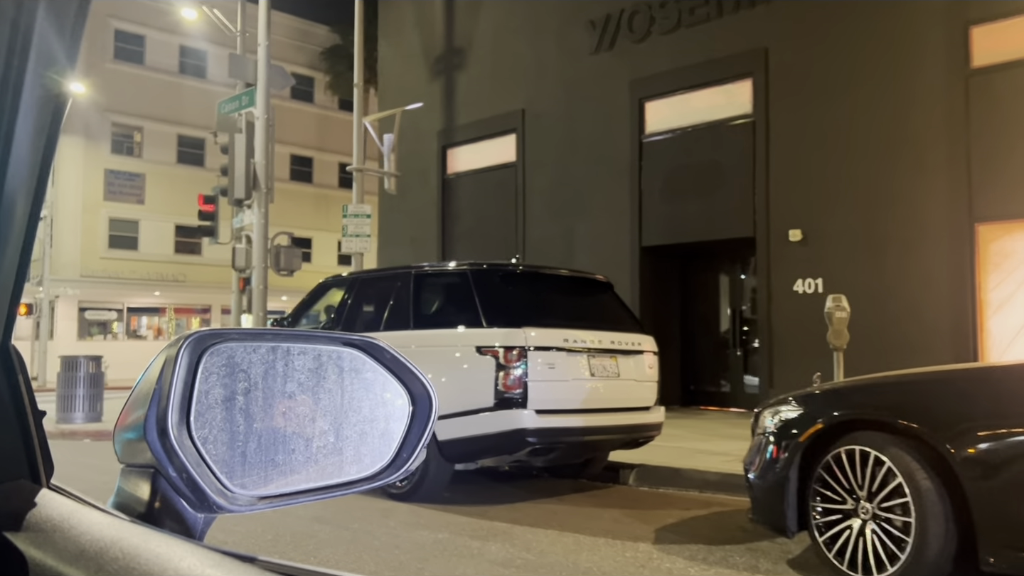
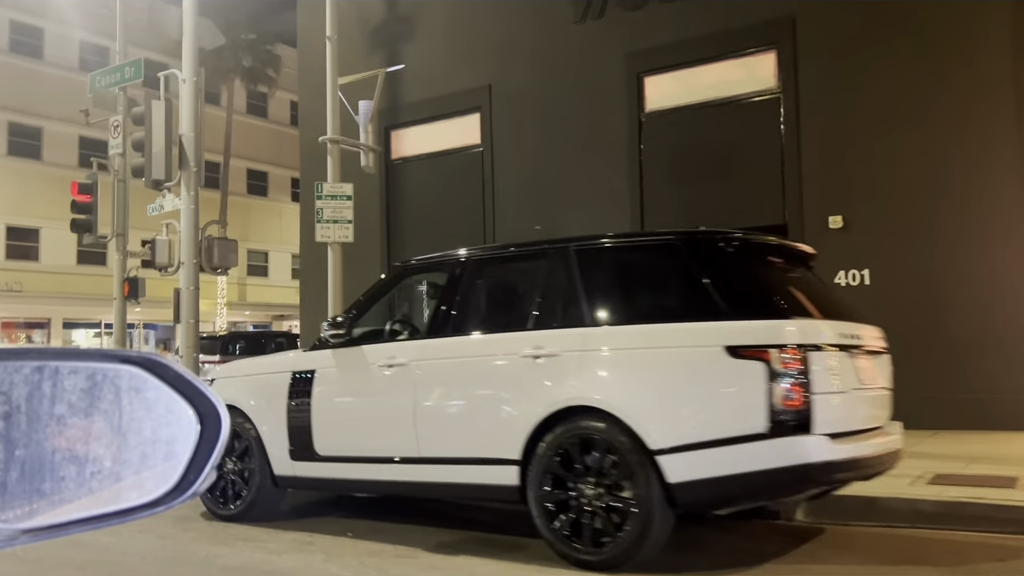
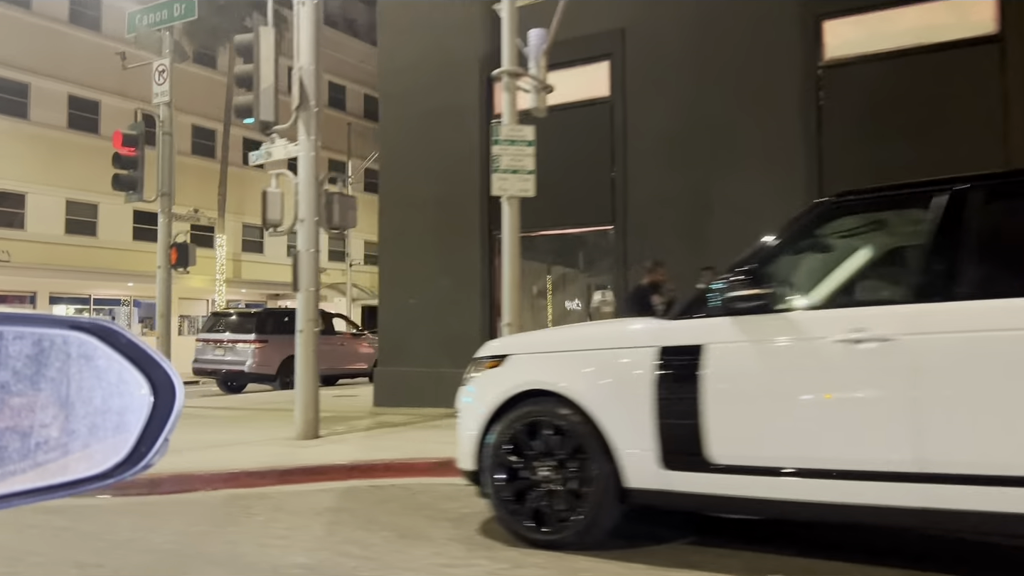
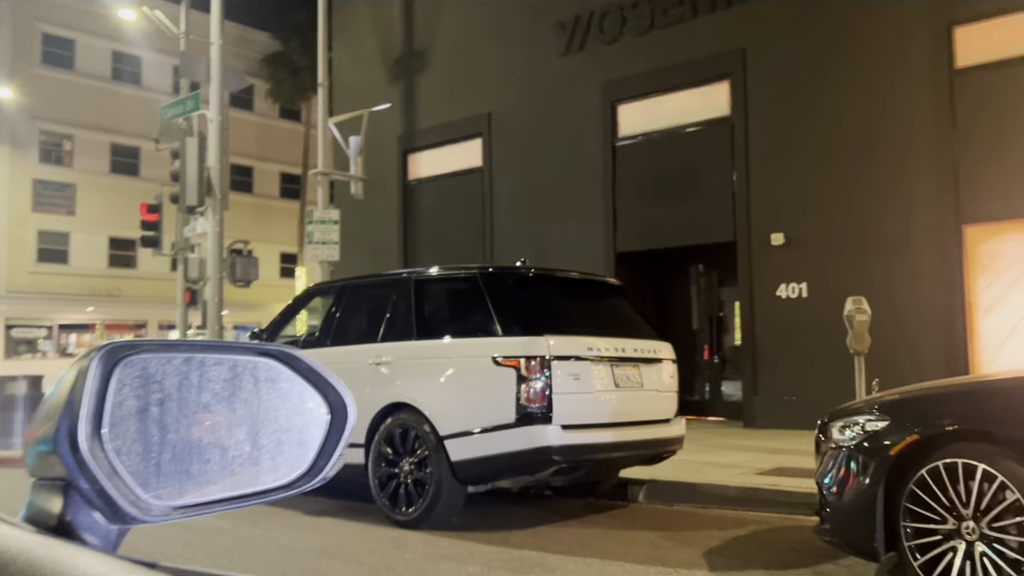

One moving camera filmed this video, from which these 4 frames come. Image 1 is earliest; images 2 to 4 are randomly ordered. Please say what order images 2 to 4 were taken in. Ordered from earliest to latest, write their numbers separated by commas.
4, 2, 3
